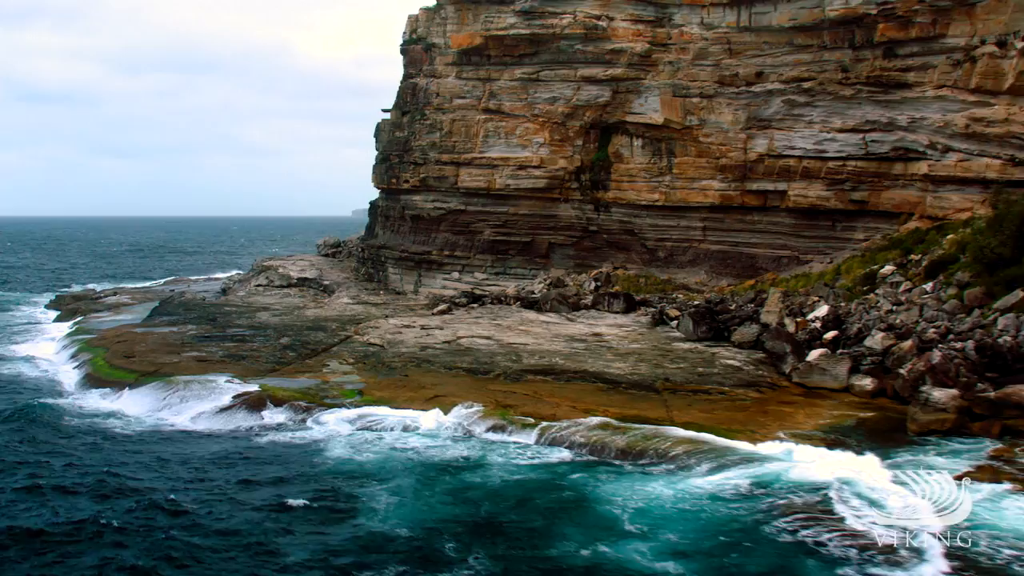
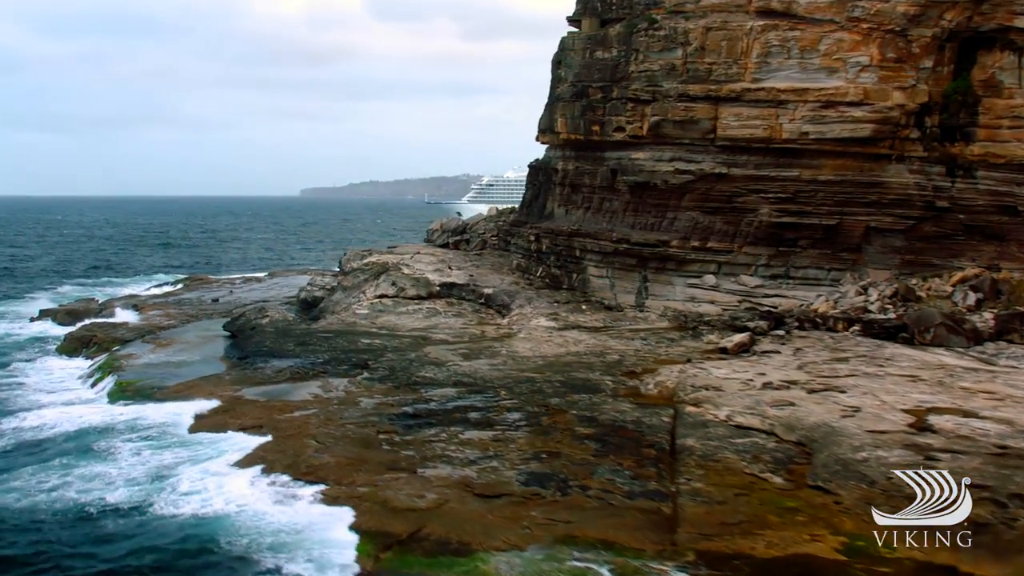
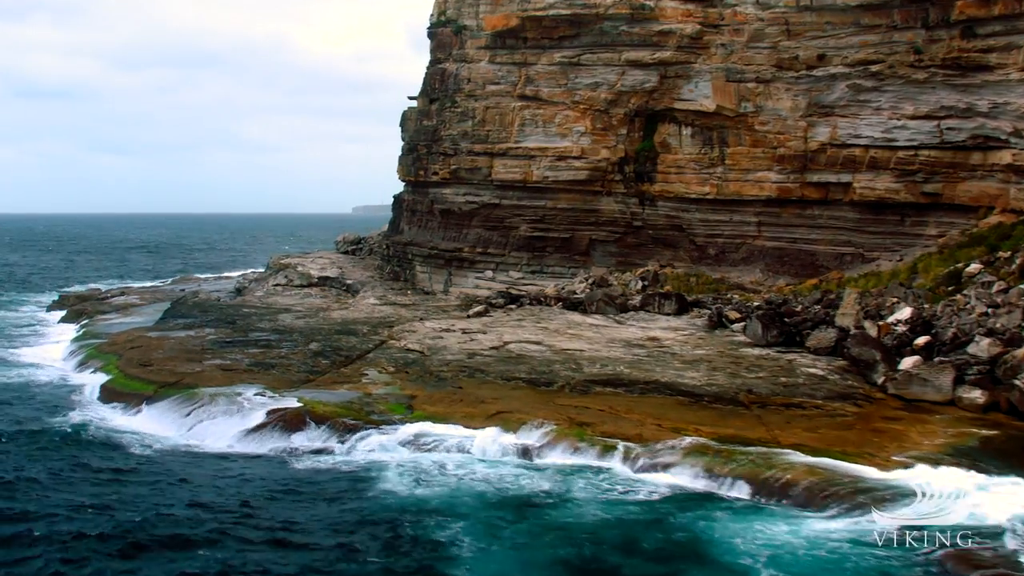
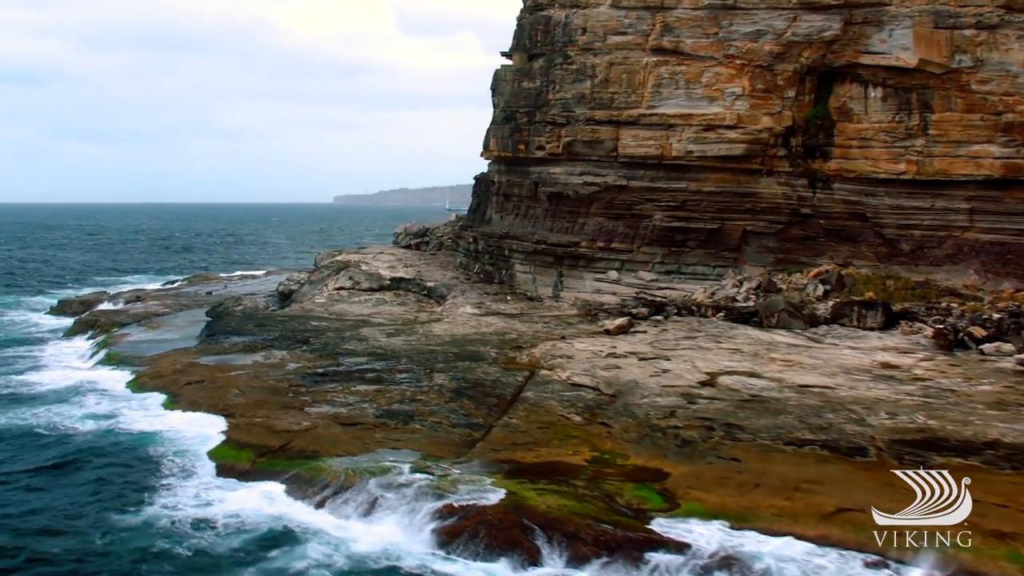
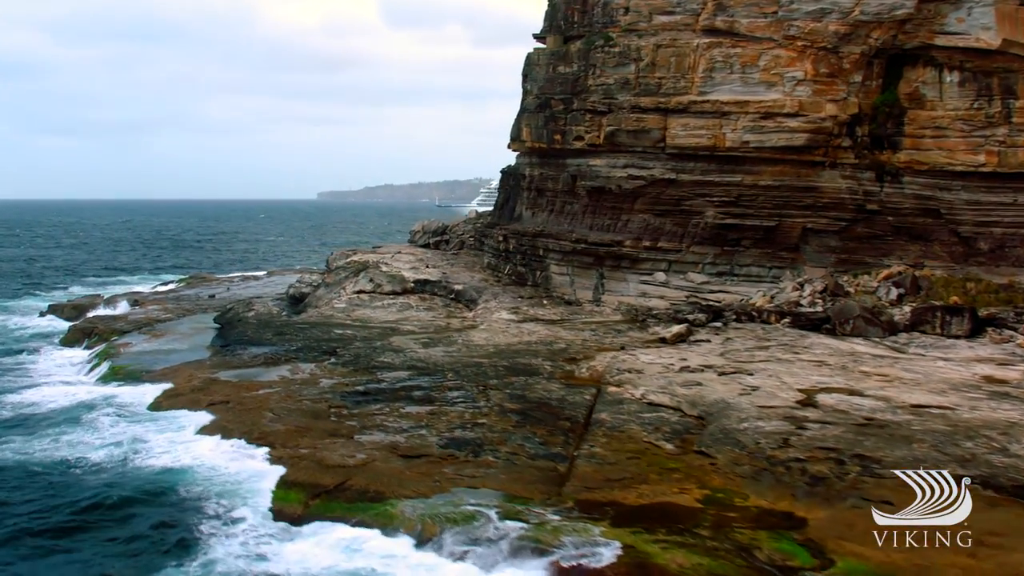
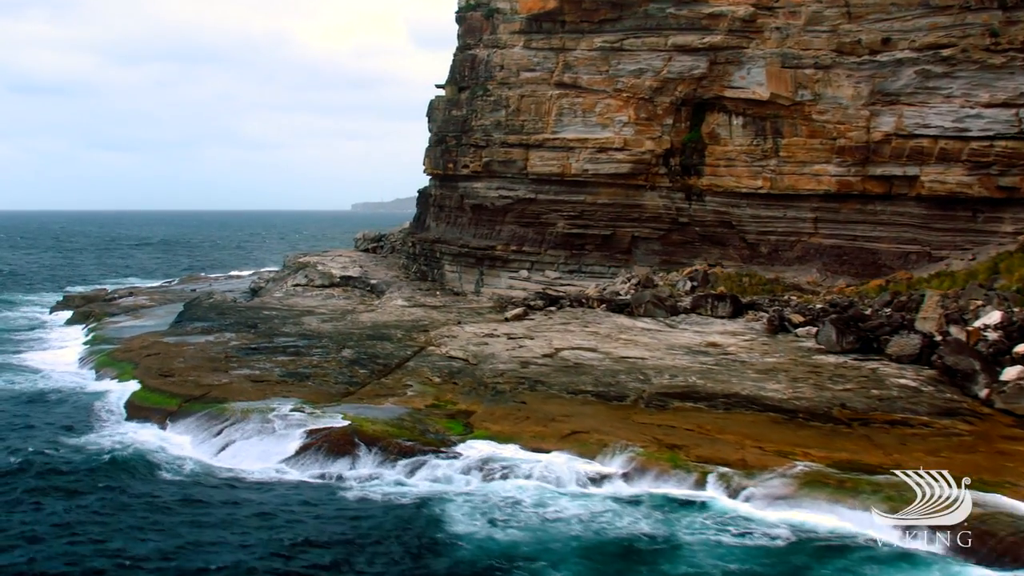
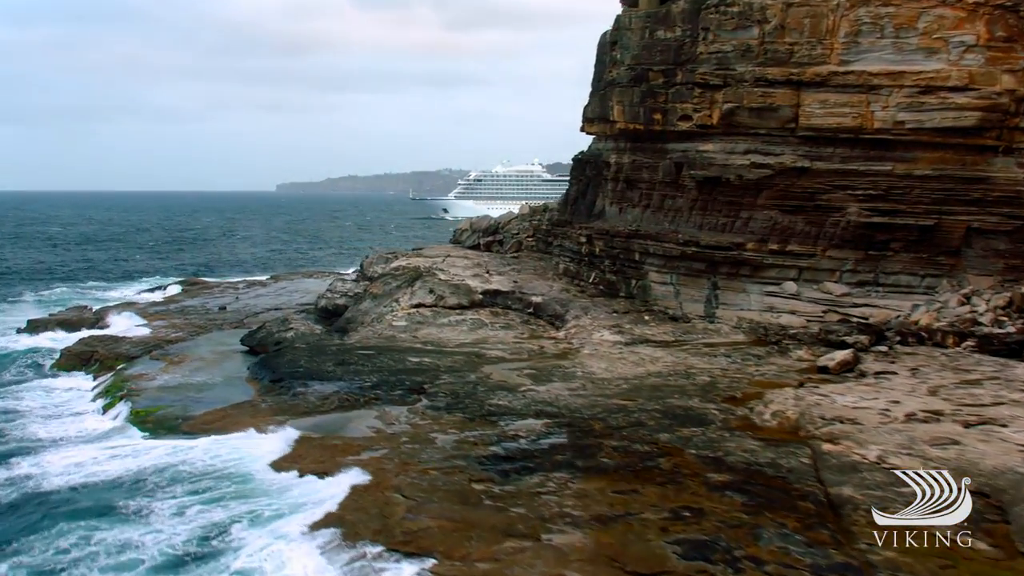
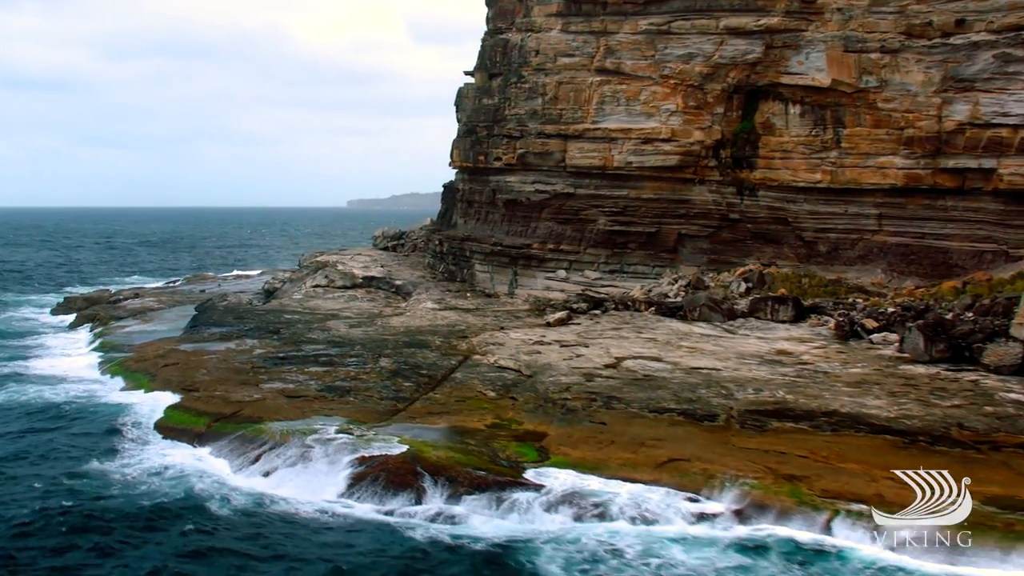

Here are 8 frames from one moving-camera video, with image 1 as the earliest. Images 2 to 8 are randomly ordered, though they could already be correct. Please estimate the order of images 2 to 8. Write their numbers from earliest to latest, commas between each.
3, 6, 8, 4, 5, 2, 7
